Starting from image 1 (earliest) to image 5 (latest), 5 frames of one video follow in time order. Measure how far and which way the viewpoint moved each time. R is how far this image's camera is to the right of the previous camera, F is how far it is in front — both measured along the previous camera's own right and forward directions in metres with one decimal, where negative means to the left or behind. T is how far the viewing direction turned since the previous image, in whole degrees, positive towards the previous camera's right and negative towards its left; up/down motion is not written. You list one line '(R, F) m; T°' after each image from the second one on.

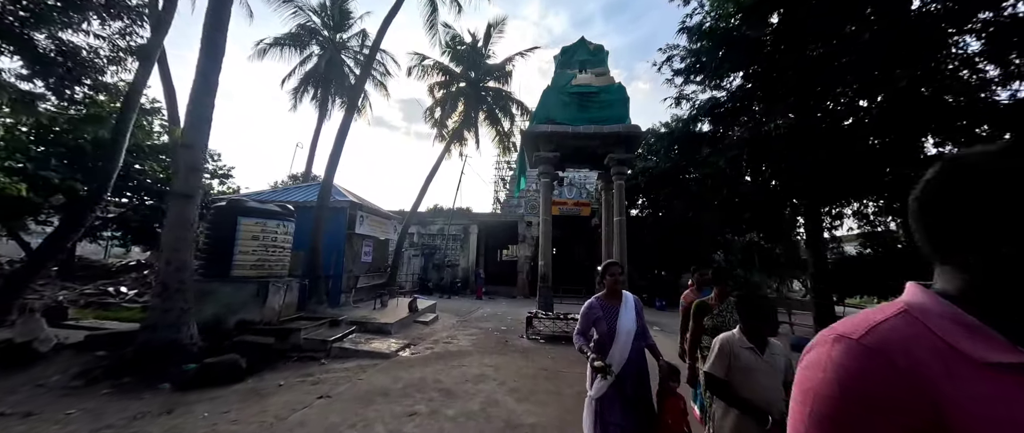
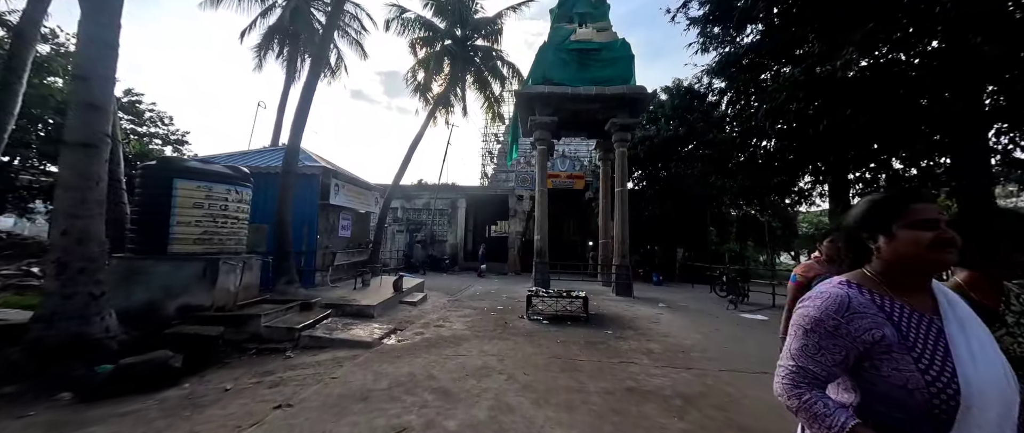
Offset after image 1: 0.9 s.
(-0.3, +1.0) m; +2°
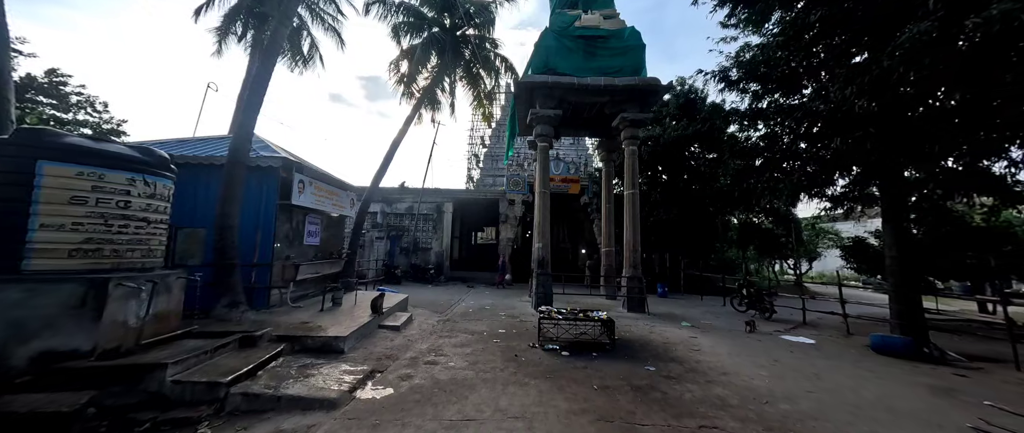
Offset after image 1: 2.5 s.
(-0.5, +1.4) m; +3°
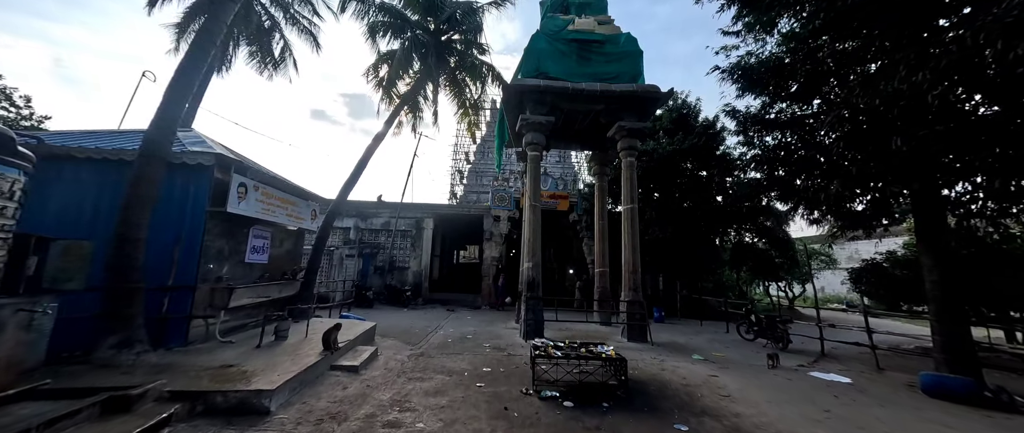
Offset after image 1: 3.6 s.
(-0.1, +1.1) m; +3°
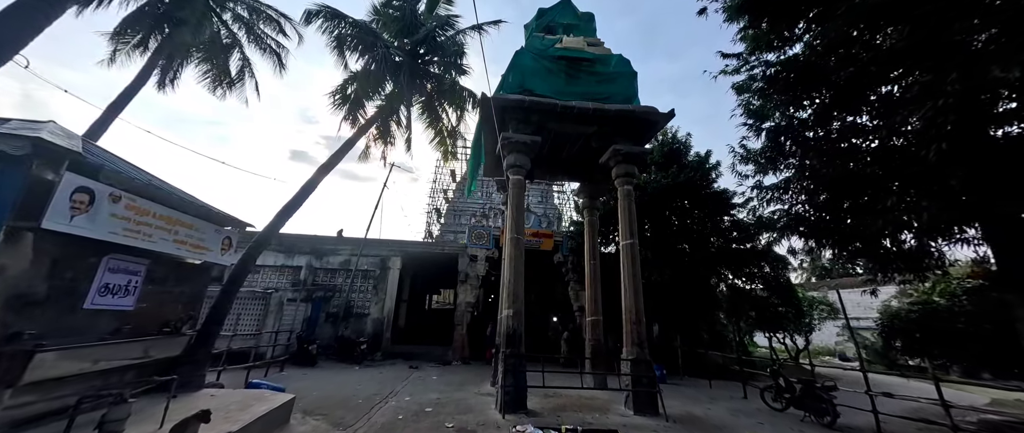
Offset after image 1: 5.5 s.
(+0.1, +1.6) m; +3°
